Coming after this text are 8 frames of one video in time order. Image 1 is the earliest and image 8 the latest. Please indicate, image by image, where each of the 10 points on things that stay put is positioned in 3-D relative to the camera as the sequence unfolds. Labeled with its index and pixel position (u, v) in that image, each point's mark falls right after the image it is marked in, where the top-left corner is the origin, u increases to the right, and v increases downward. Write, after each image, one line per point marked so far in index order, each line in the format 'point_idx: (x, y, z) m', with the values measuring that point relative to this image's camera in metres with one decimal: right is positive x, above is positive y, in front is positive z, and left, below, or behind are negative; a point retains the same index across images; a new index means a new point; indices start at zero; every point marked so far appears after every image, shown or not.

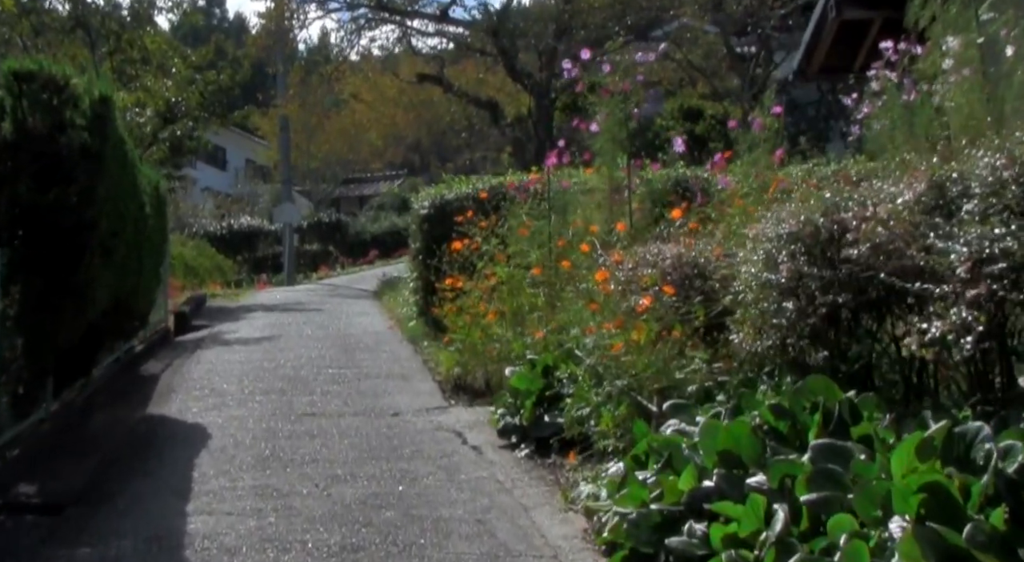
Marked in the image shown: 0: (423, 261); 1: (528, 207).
0: (-1.0, +0.2, +14.8) m
1: (+0.2, +0.7, +12.1) m
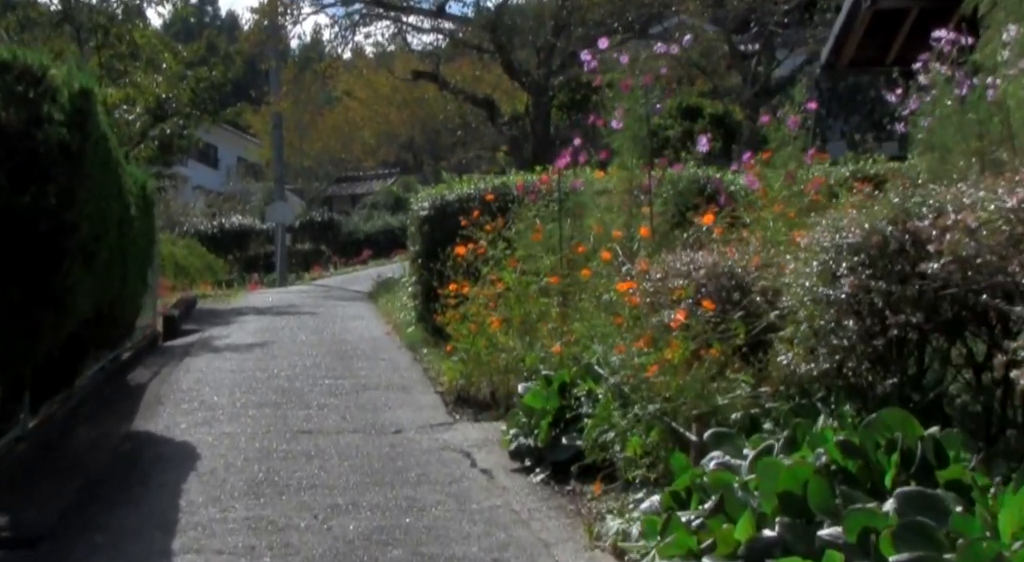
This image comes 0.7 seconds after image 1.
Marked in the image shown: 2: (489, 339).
0: (-1.0, +0.2, +14.1) m
1: (+0.2, +0.6, +11.4) m
2: (-0.2, -0.5, +10.7) m
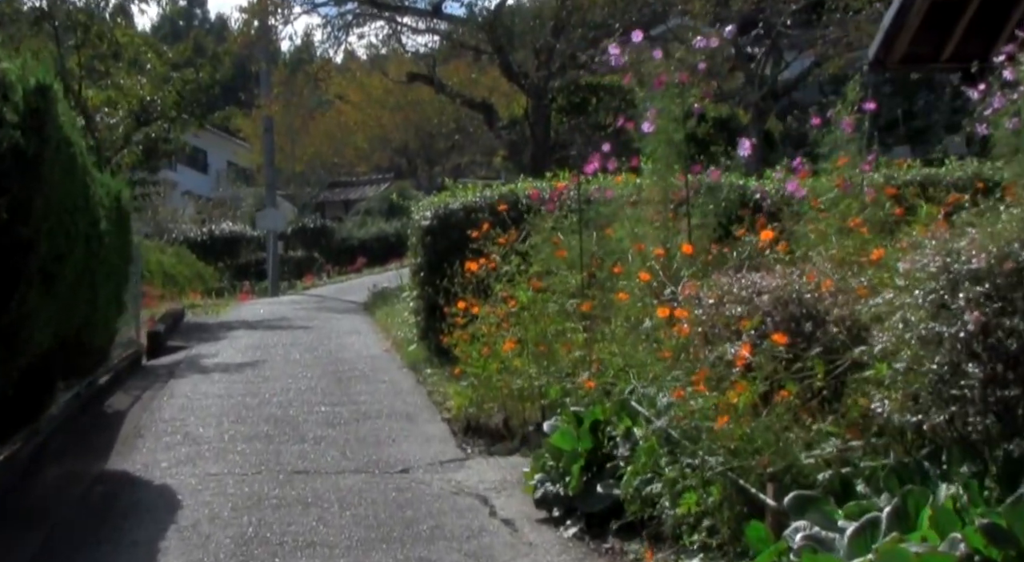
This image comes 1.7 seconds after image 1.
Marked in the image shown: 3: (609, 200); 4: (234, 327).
0: (-0.9, 0.0, +13.1) m
1: (+0.3, +0.5, +10.5) m
2: (-0.1, -0.6, +9.7) m
3: (+0.8, +0.6, +9.7) m
4: (-4.1, -0.7, +19.2) m
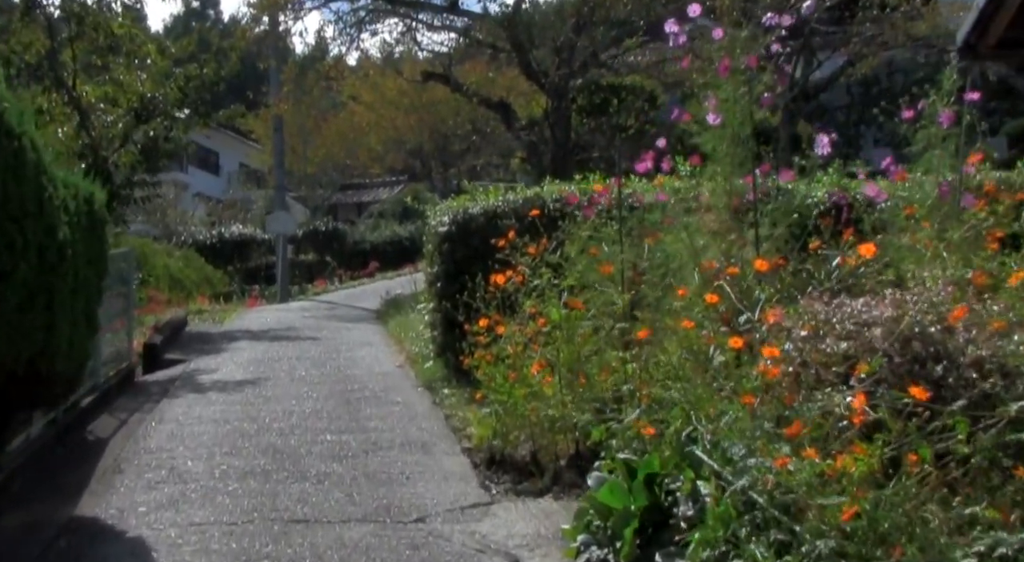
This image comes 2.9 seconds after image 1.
0: (-0.6, -0.1, +11.9) m
1: (+0.6, +0.4, +9.3) m
2: (+0.1, -0.7, +8.5) m
3: (+1.0, +0.5, +8.5) m
4: (-3.8, -0.8, +18.1) m
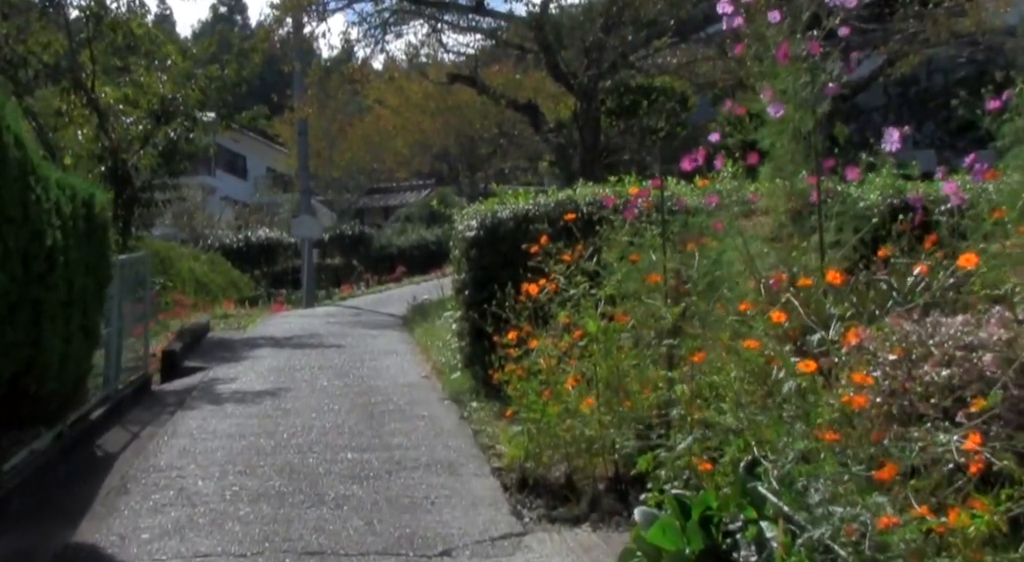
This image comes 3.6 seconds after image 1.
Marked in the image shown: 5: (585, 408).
0: (-0.4, -0.2, +11.3) m
1: (+0.8, +0.3, +8.6) m
2: (+0.3, -0.8, +7.8) m
3: (+1.2, +0.4, +7.9) m
4: (-3.4, -0.9, +17.5) m
5: (+0.4, -0.8, +7.5) m
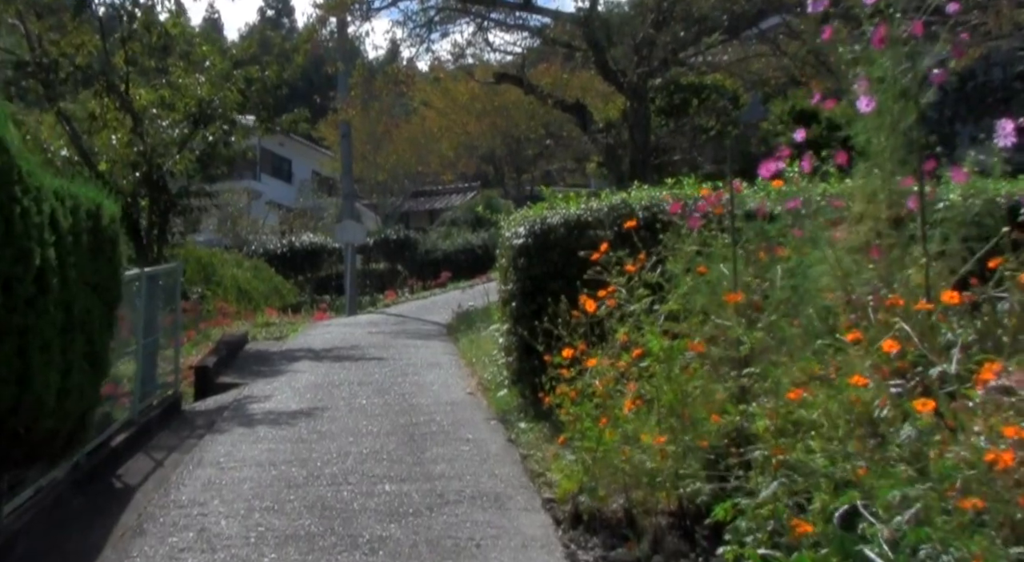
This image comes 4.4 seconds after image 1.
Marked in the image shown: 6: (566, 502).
0: (+0.1, -0.3, +10.5) m
1: (+1.1, +0.2, +7.8) m
2: (+0.6, -0.9, +7.0) m
3: (+1.5, +0.3, +7.0) m
4: (-2.8, -1.0, +16.8) m
5: (+0.7, -0.8, +6.7) m
6: (+0.3, -1.3, +7.9) m
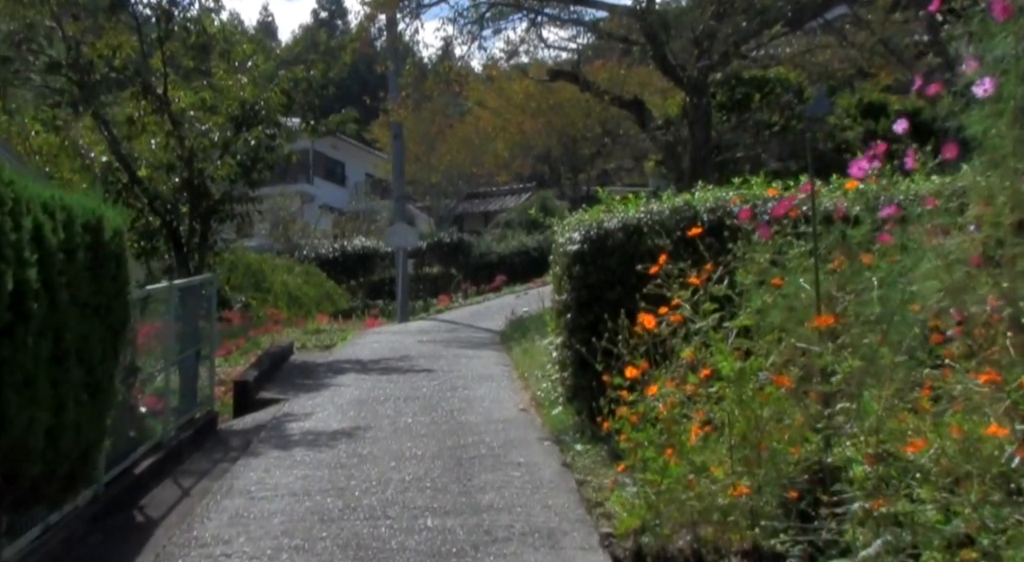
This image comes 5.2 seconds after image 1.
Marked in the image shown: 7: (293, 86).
0: (+0.5, -0.3, +9.7) m
1: (+1.4, +0.2, +6.9) m
2: (+0.9, -0.9, +6.2) m
3: (+1.7, +0.3, +6.2) m
4: (-2.1, -1.1, +16.1) m
5: (+0.9, -0.9, +5.9) m
6: (+0.6, -1.4, +7.1) m
7: (-3.2, +2.8, +18.5) m
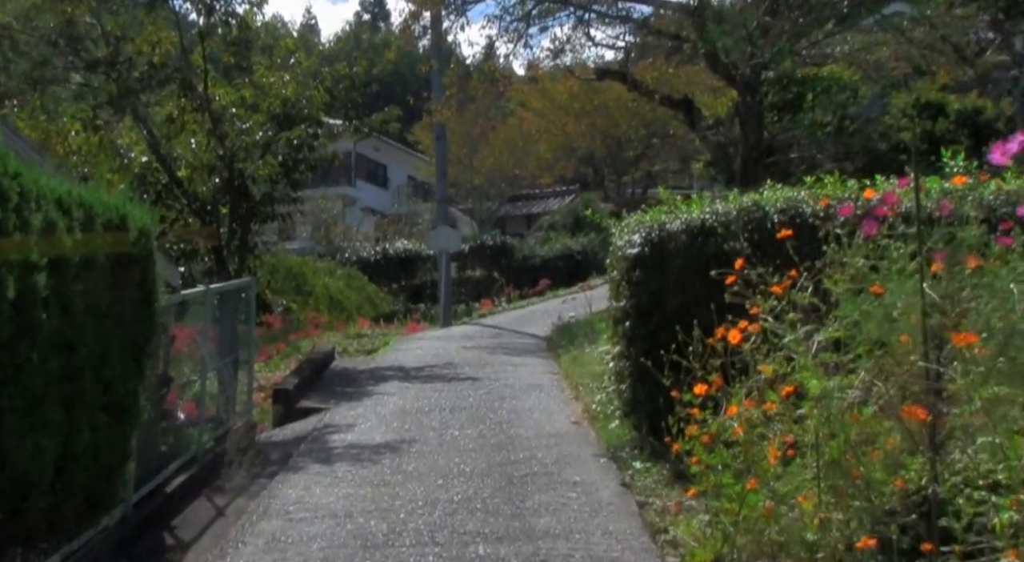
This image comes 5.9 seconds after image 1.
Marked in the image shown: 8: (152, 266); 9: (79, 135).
0: (+0.8, -0.4, +9.1) m
1: (+1.7, +0.1, +6.3) m
2: (+1.1, -1.0, +5.5) m
3: (+2.0, +0.2, +5.5) m
4: (-1.5, -1.2, +15.6) m
5: (+1.2, -0.9, +5.2) m
6: (+0.9, -1.5, +6.4) m
7: (-2.5, +2.7, +18.0) m
8: (-2.0, +0.1, +7.1) m
9: (-5.4, +1.8, +16.1) m
